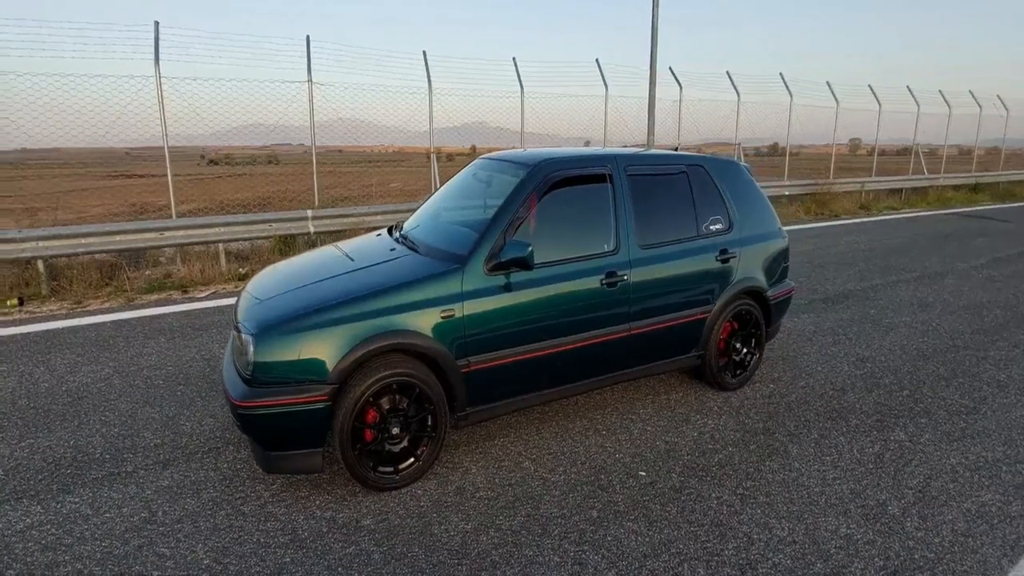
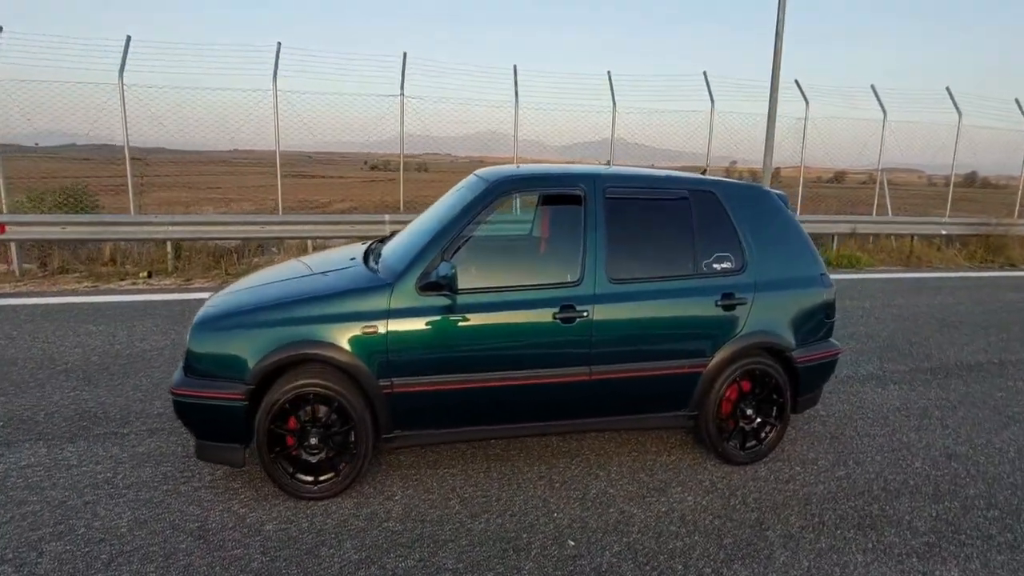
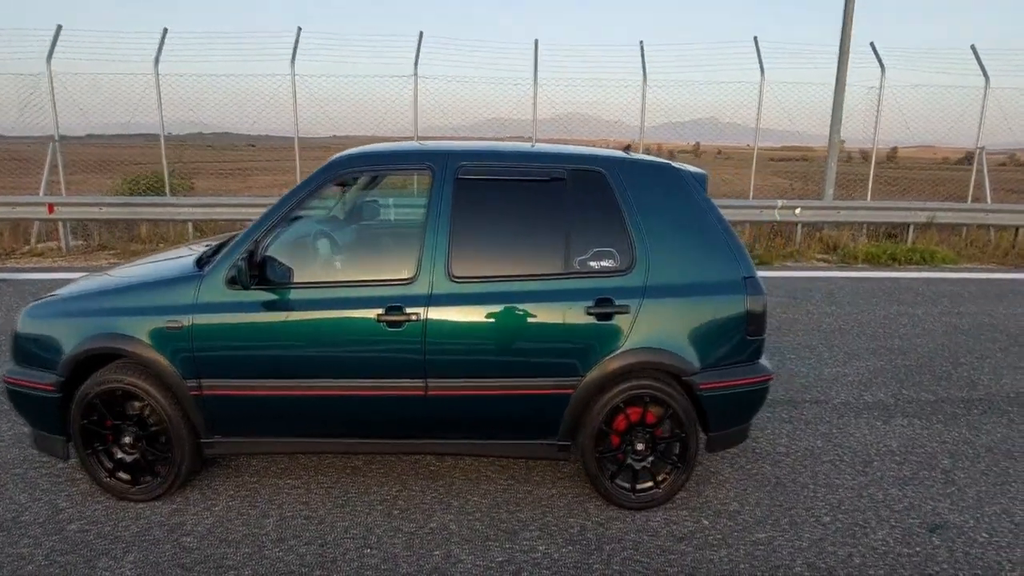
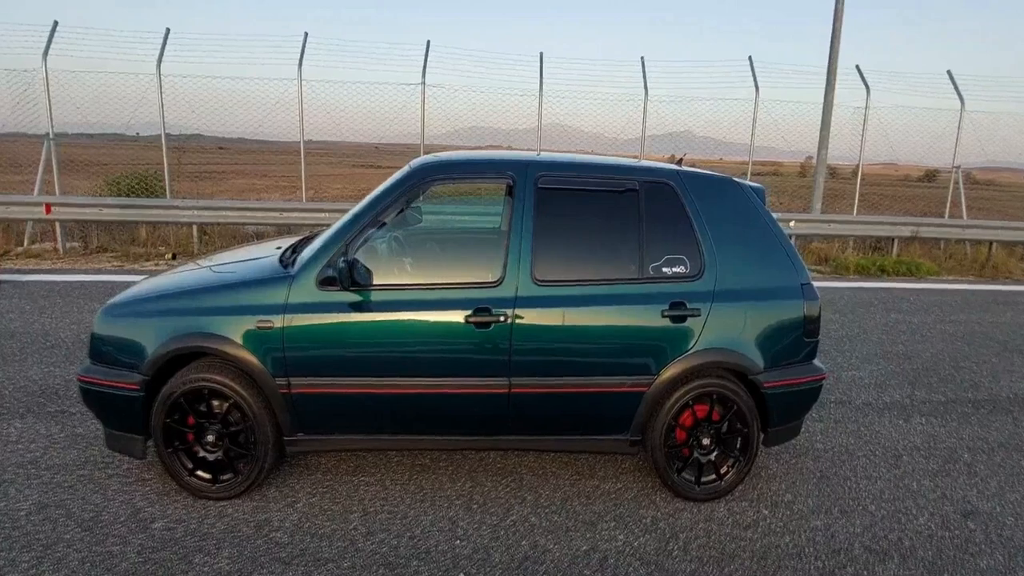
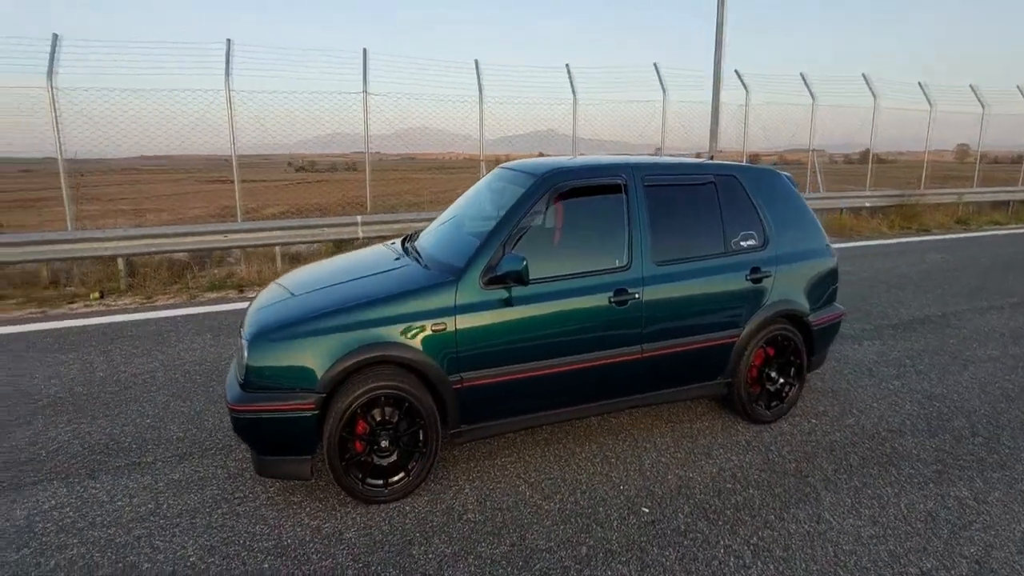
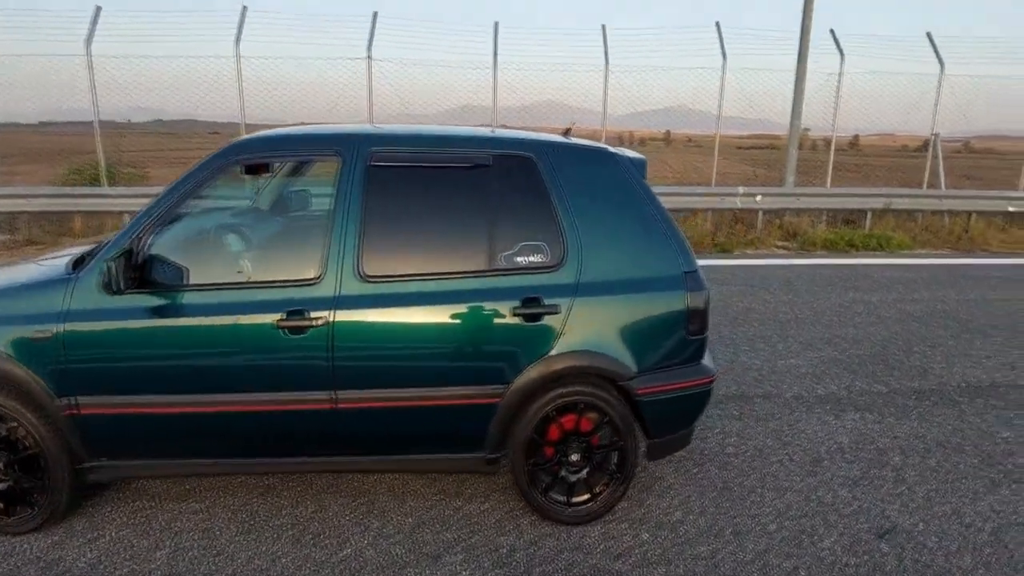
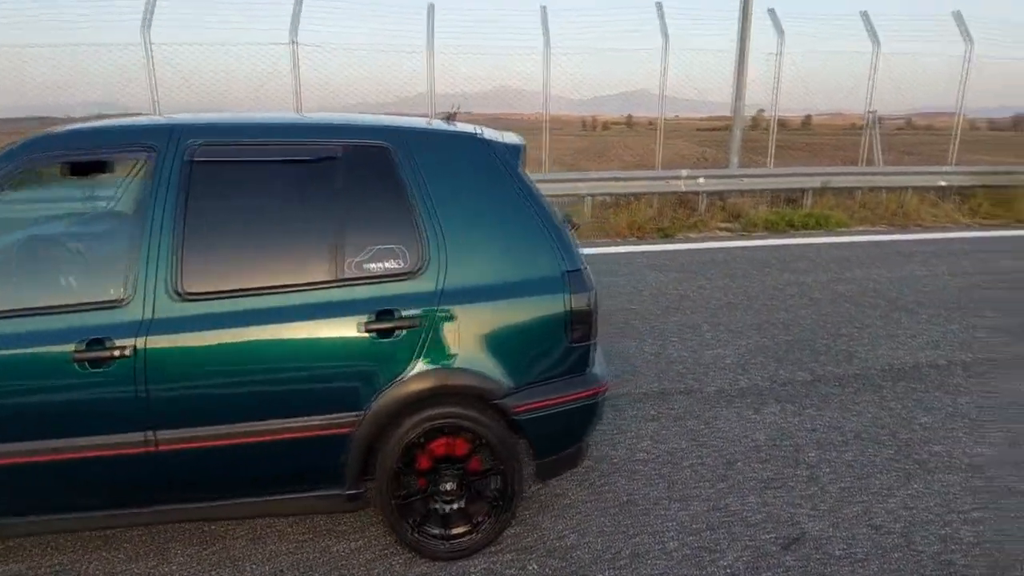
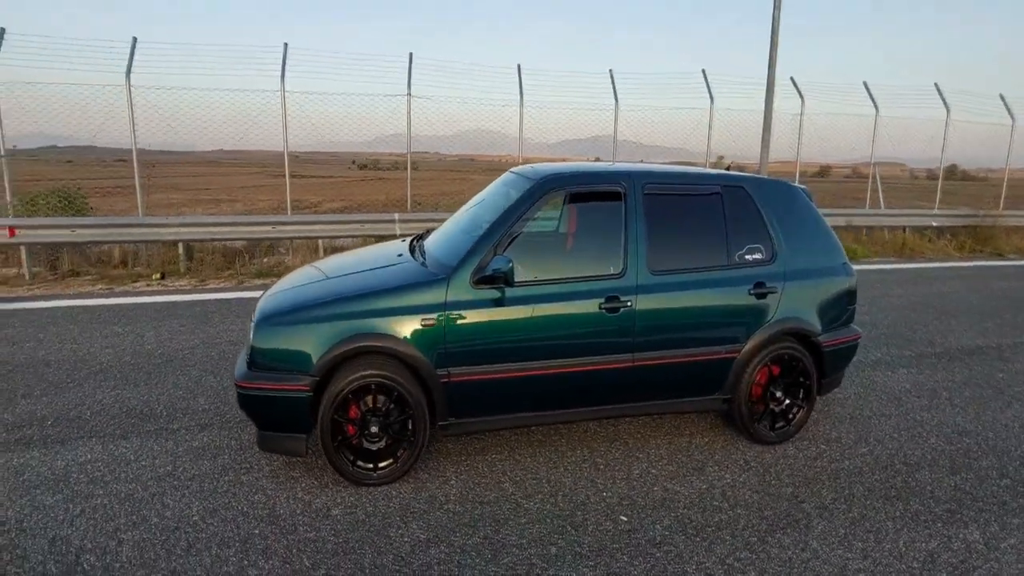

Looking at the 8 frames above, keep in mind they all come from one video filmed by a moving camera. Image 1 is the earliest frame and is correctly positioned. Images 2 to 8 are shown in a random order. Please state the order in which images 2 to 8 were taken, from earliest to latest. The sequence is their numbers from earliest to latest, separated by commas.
5, 8, 2, 4, 3, 6, 7
